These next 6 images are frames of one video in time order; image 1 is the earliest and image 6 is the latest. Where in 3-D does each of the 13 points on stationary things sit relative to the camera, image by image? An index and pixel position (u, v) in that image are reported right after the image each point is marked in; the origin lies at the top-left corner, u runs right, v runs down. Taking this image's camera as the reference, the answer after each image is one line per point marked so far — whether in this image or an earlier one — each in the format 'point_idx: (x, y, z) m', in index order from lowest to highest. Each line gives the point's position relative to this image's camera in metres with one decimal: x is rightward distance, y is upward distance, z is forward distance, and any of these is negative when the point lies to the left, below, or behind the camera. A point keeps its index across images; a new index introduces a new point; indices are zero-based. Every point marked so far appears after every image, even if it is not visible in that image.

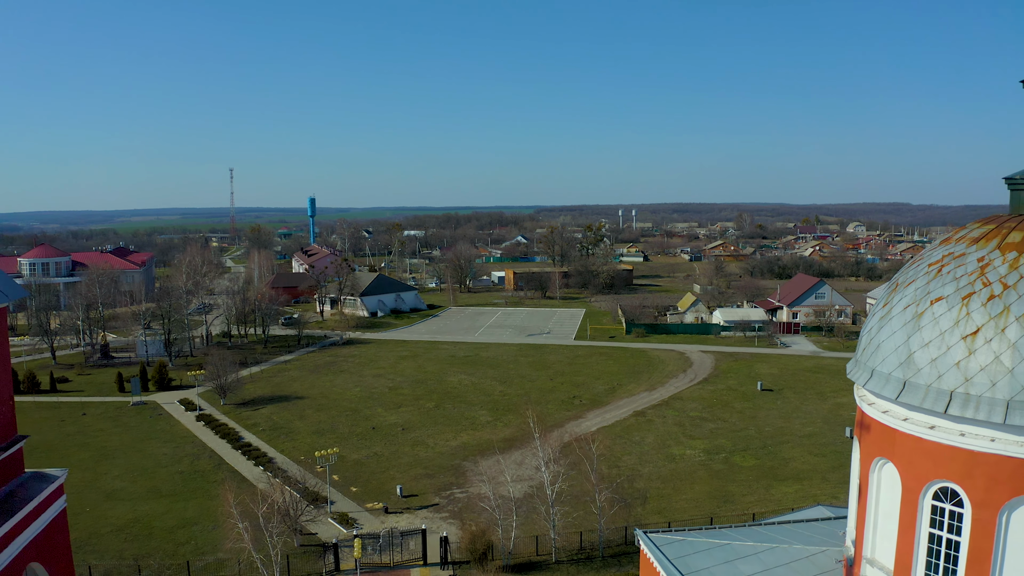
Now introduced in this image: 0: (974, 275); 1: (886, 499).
0: (+4.7, +0.1, +6.9) m
1: (+4.1, -2.3, +7.4) m
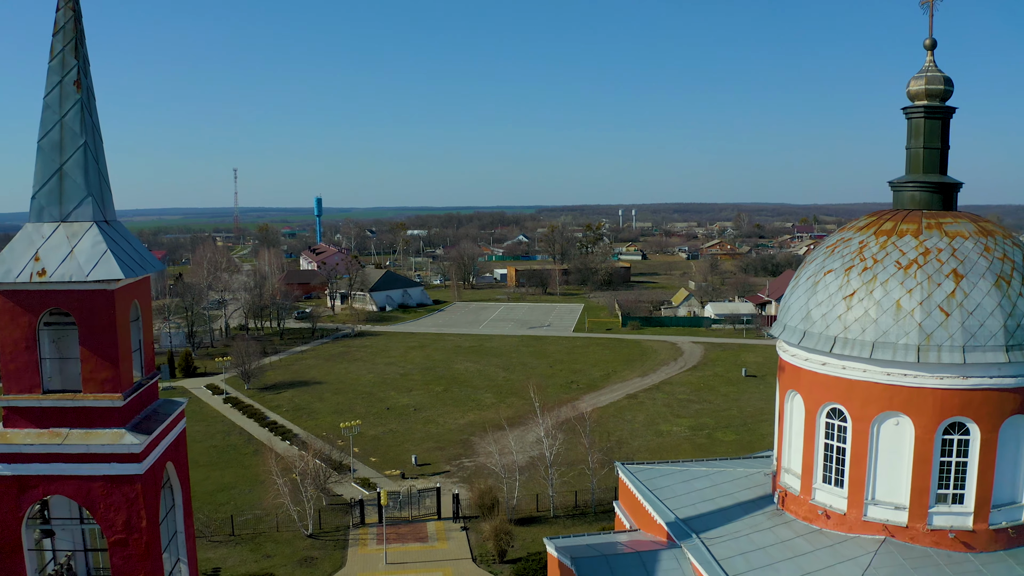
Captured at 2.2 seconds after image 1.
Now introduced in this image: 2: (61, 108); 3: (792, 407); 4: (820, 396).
0: (+4.8, +0.5, +9.4) m
1: (+4.2, -2.0, +9.9) m
2: (-5.6, +2.2, +8.2) m
3: (+4.2, -1.8, +10.0) m
4: (+4.3, -1.5, +9.4) m
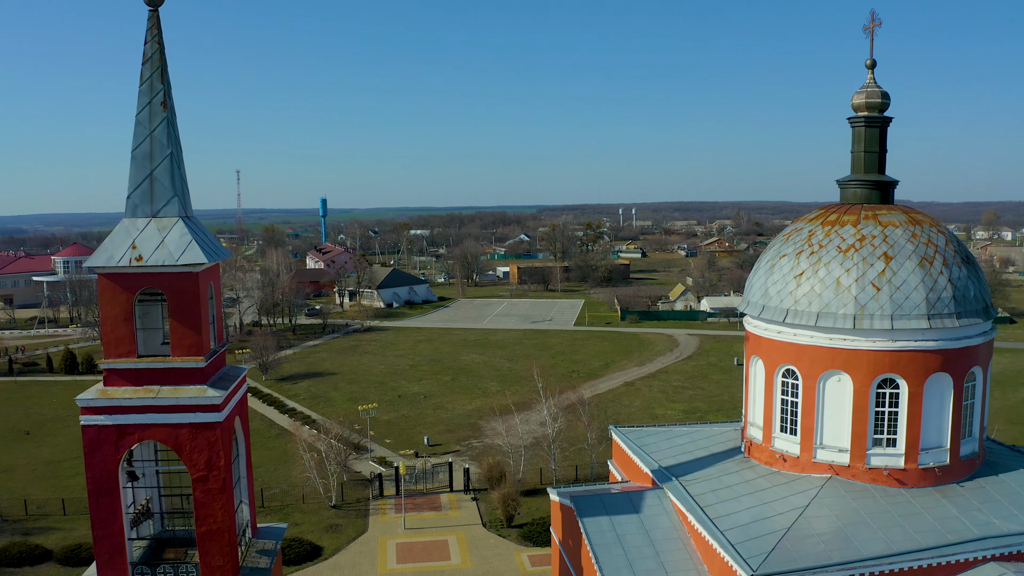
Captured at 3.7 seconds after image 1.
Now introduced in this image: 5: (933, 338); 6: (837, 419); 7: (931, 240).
0: (+4.9, +0.8, +11.2) m
1: (+4.3, -1.7, +11.7) m
2: (-5.5, +2.5, +10.1) m
3: (+4.3, -1.5, +11.8) m
4: (+4.4, -1.2, +11.2) m
5: (+6.5, -0.8, +10.2) m
6: (+5.2, -2.1, +10.7) m
7: (+6.7, +0.8, +10.6) m
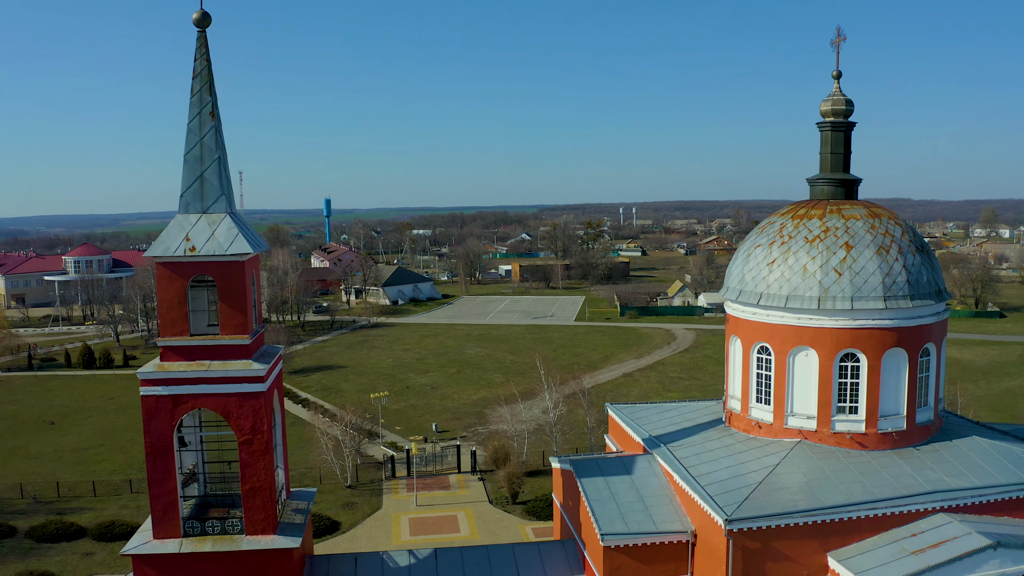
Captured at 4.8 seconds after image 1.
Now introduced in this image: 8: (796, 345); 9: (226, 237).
0: (+5.0, +1.0, +12.6) m
1: (+4.4, -1.4, +13.1) m
2: (-5.4, +2.7, +11.5) m
3: (+4.4, -1.2, +13.2) m
4: (+4.5, -0.9, +12.6) m
5: (+6.6, -0.5, +11.6) m
6: (+5.3, -1.8, +12.1) m
7: (+6.8, +1.0, +12.0) m
8: (+5.1, -1.0, +11.9) m
9: (-4.8, +0.9, +11.2) m
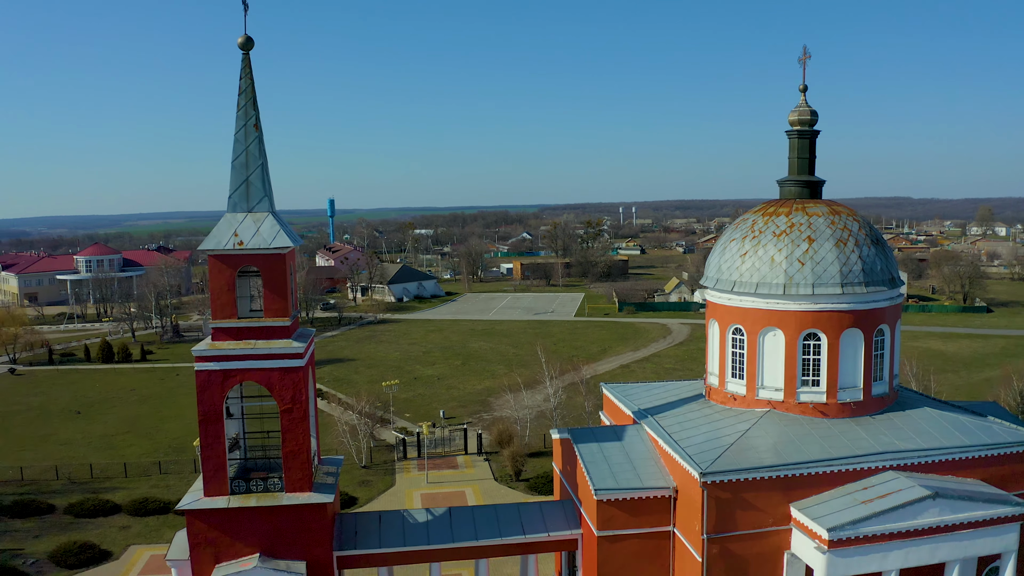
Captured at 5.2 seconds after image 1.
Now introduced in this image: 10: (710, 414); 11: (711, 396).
0: (+5.1, +1.3, +14.3) m
1: (+4.5, -1.2, +14.8) m
2: (-5.3, +2.9, +13.2) m
3: (+4.5, -1.0, +14.9) m
4: (+4.6, -0.7, +14.3) m
5: (+6.7, -0.3, +13.3) m
6: (+5.4, -1.6, +13.8) m
7: (+6.9, +1.3, +13.7) m
8: (+5.2, -0.8, +13.7) m
9: (-4.7, +1.1, +13.0) m
10: (+4.2, -2.7, +14.2) m
11: (+4.4, -2.4, +14.8) m
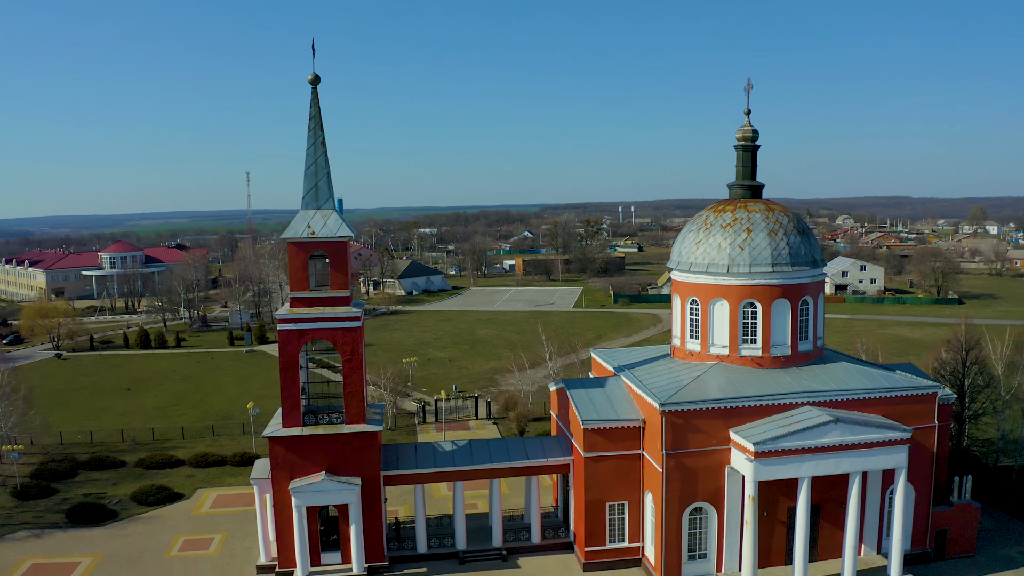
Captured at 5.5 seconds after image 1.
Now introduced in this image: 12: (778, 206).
0: (+5.3, +1.8, +18.3) m
1: (+4.7, -0.6, +18.8) m
2: (-5.1, +3.4, +17.2) m
3: (+4.7, -0.4, +18.9) m
4: (+4.8, -0.1, +18.3) m
5: (+6.9, +0.3, +17.3) m
6: (+5.6, -1.1, +17.8) m
7: (+7.1, +1.8, +17.7) m
8: (+5.4, -0.3, +17.7) m
9: (-4.6, +1.6, +17.0) m
10: (+4.4, -2.2, +18.3) m
11: (+4.6, -1.9, +18.8) m
12: (+7.2, +2.2, +18.2) m
